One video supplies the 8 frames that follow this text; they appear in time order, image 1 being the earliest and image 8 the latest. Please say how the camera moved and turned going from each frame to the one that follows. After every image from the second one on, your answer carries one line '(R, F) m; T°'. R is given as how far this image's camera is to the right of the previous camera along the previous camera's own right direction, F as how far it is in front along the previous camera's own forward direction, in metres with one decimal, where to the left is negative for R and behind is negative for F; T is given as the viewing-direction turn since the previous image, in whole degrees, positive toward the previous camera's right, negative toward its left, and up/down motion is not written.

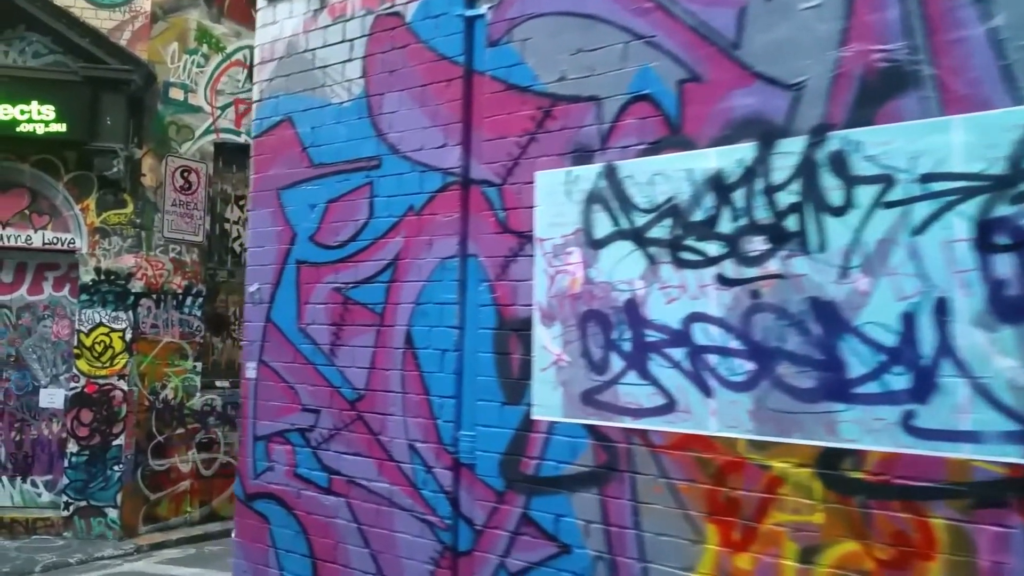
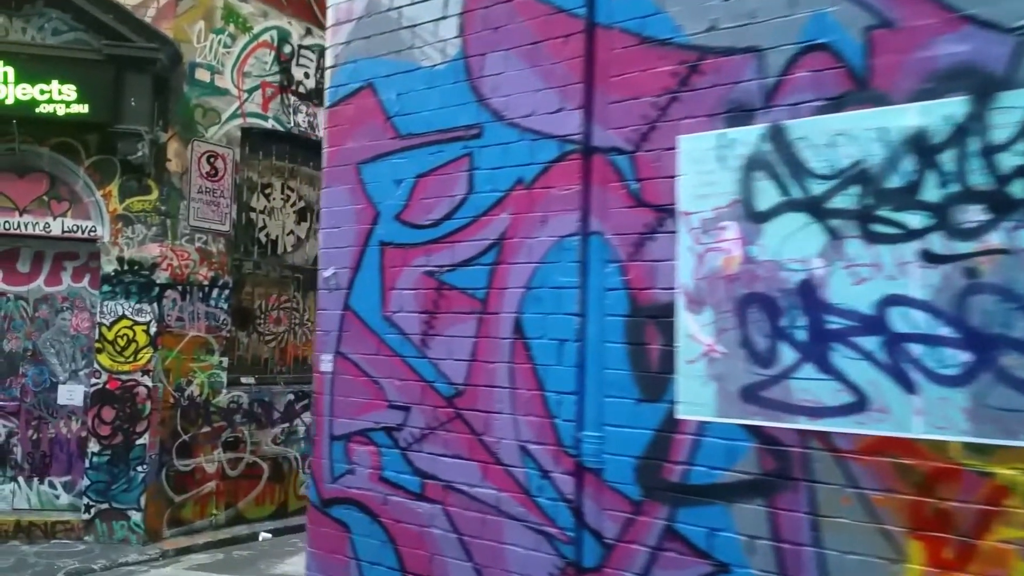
(-0.5, +0.4) m; +1°
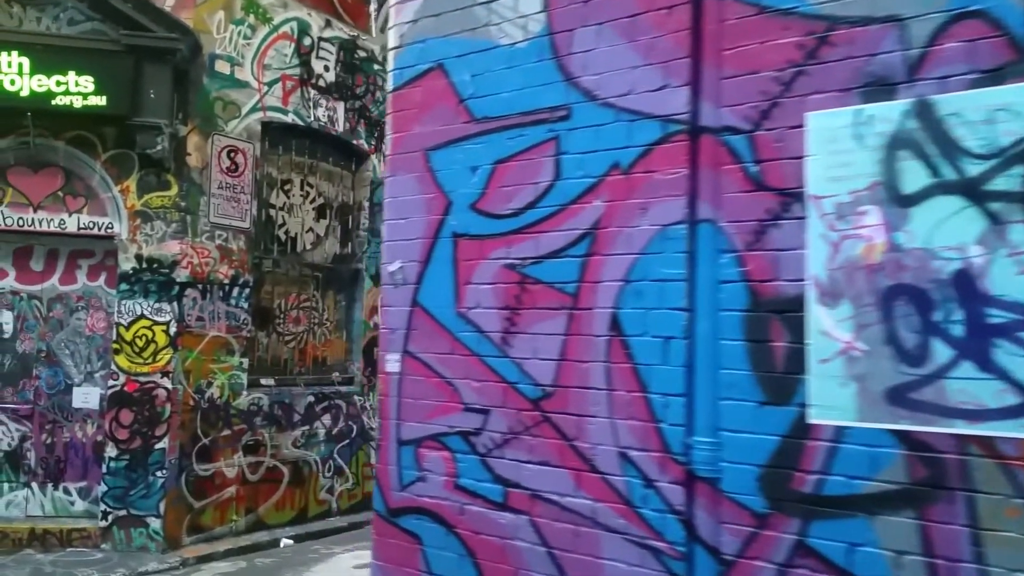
(-0.4, +0.2) m; +1°
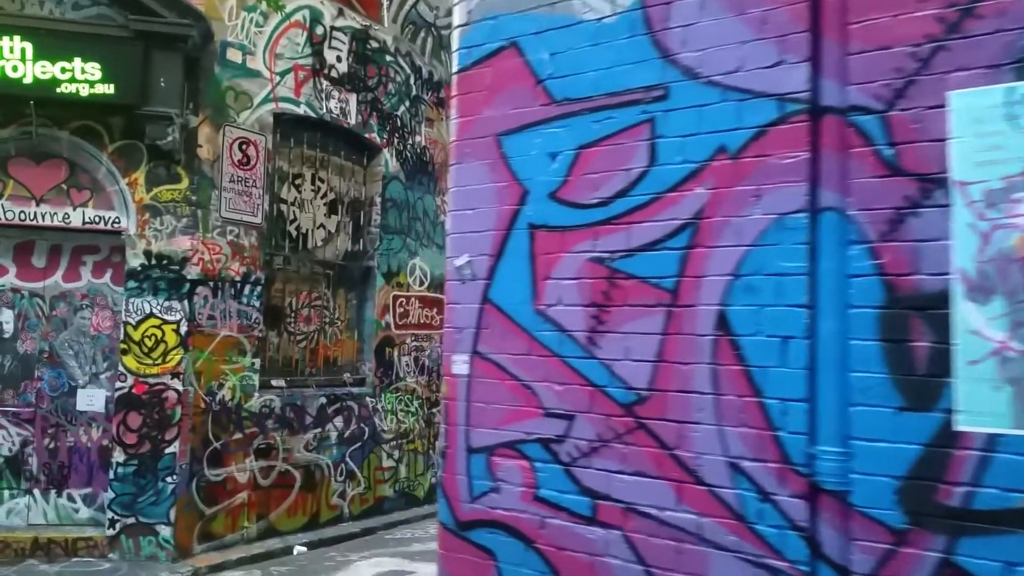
(-0.4, +0.3) m; +1°
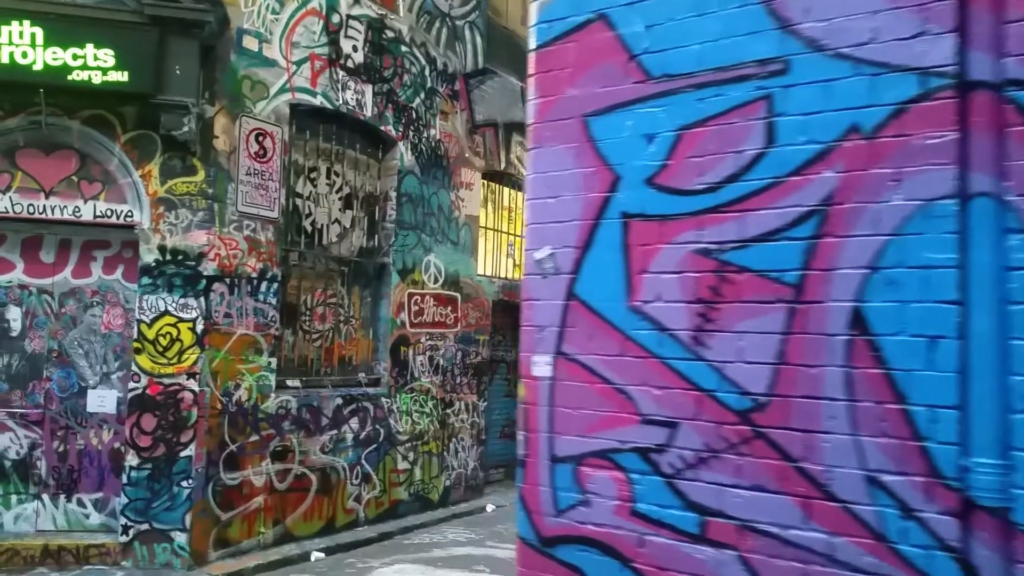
(-0.4, +0.2) m; +1°
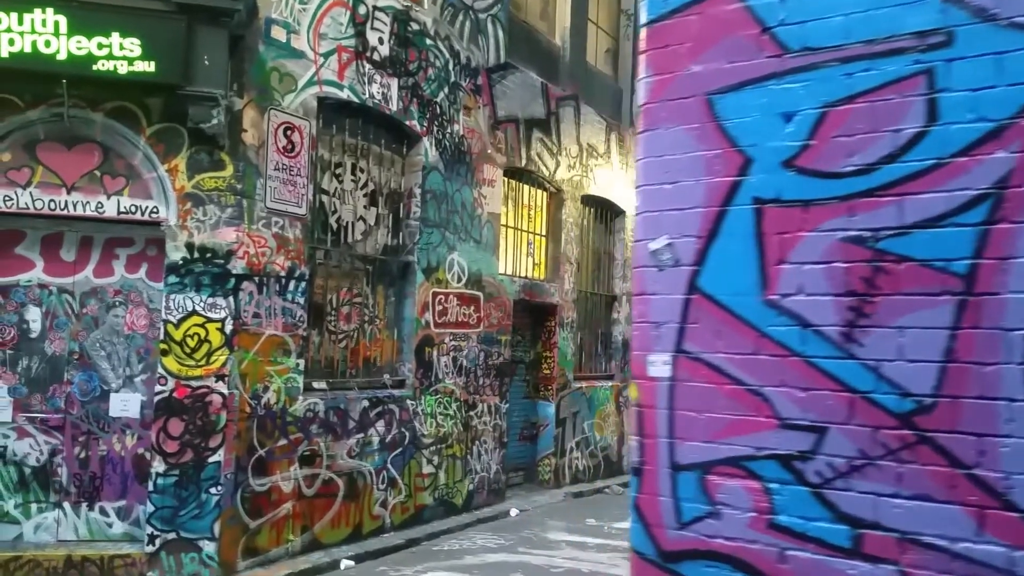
(-0.4, +0.2) m; +1°
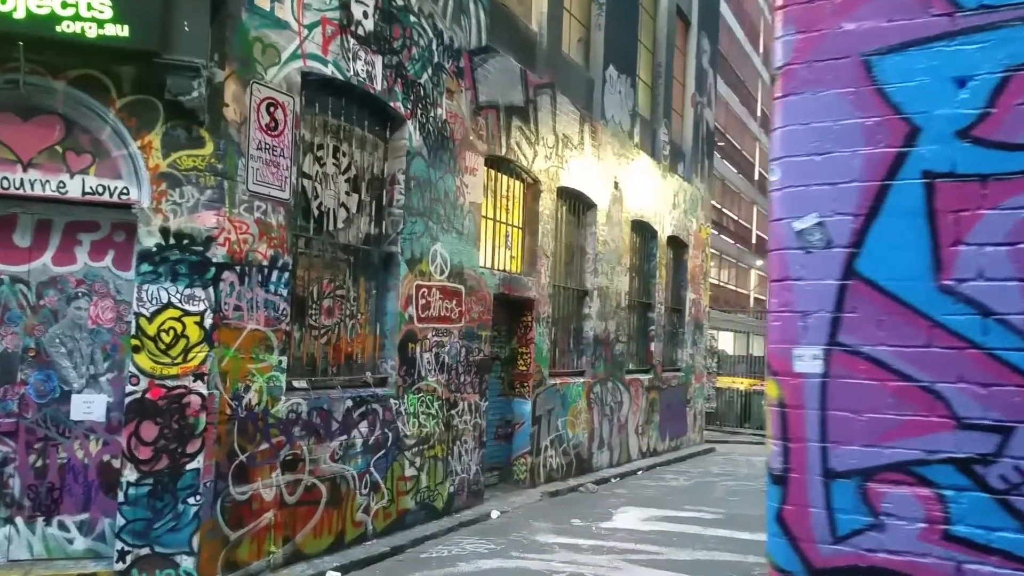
(-0.6, +0.5) m; +5°
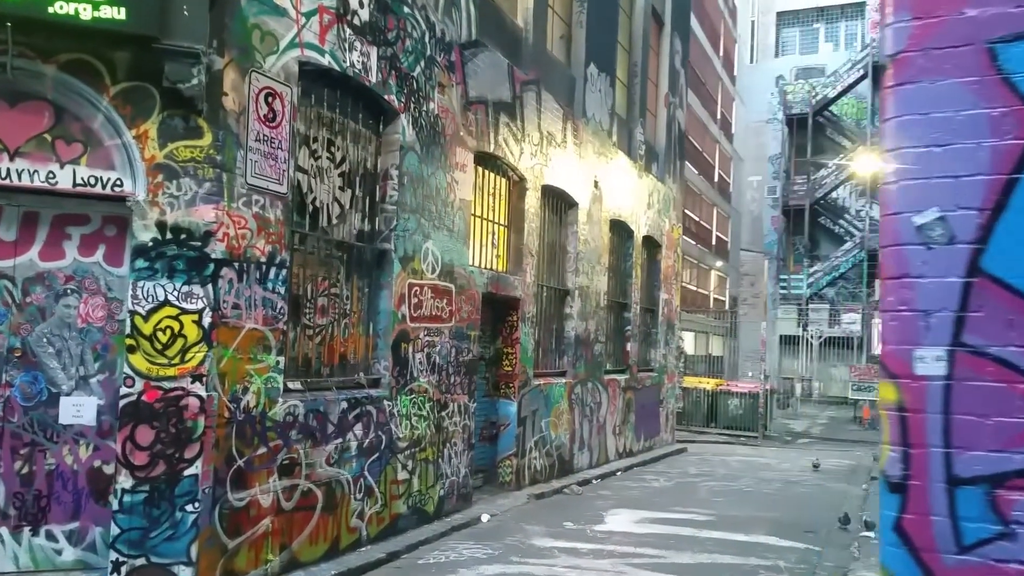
(-0.4, +0.2) m; +3°
